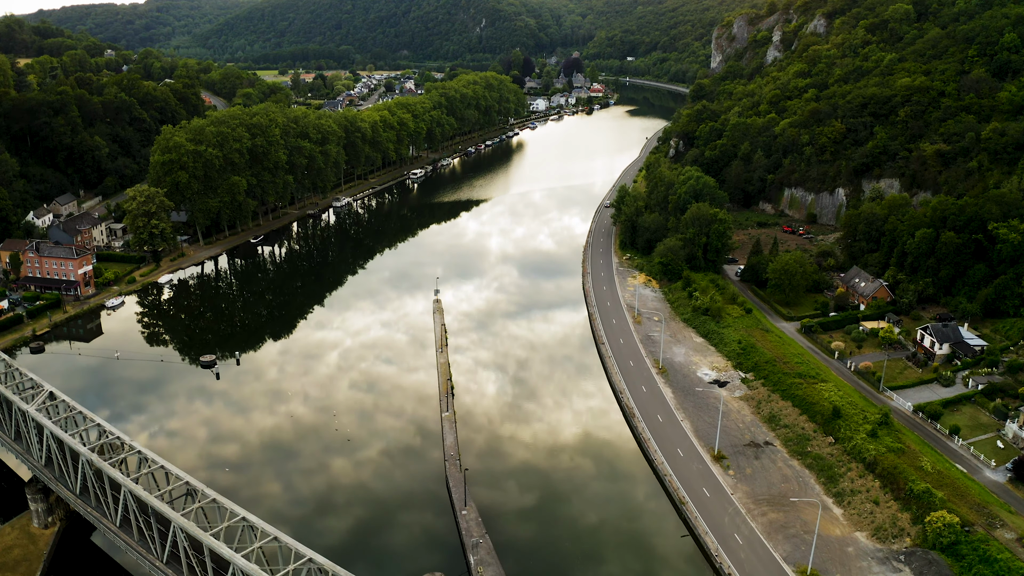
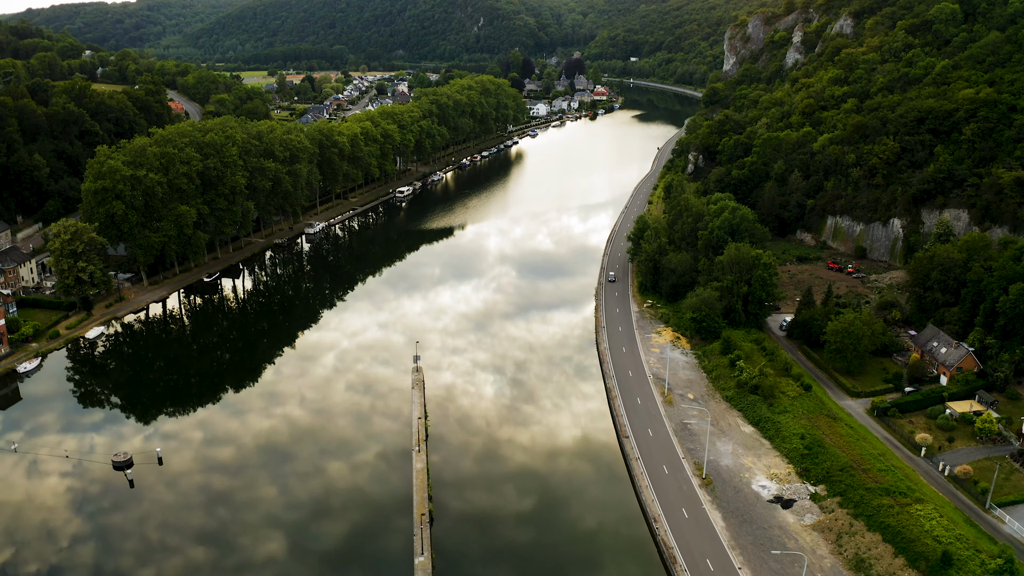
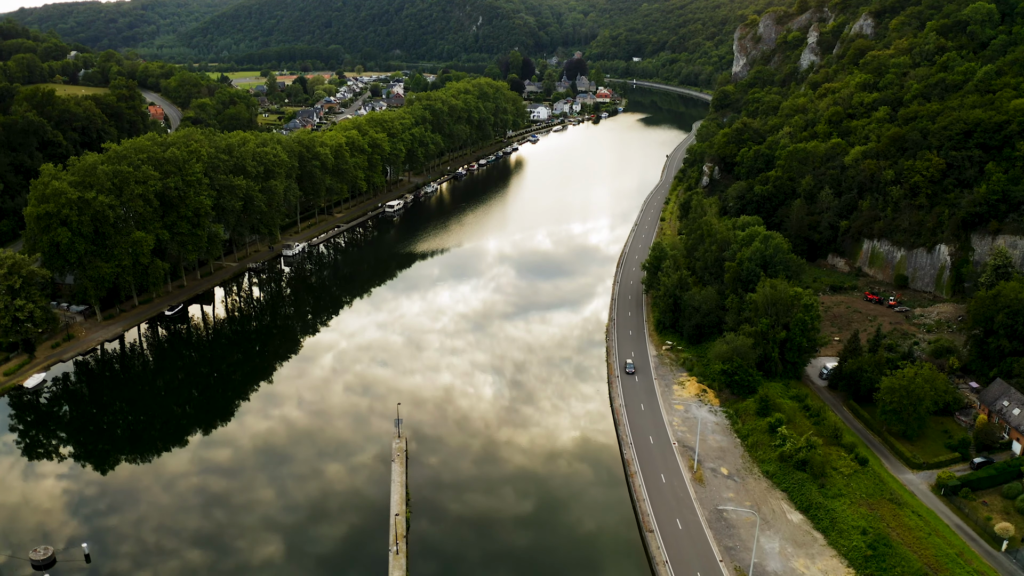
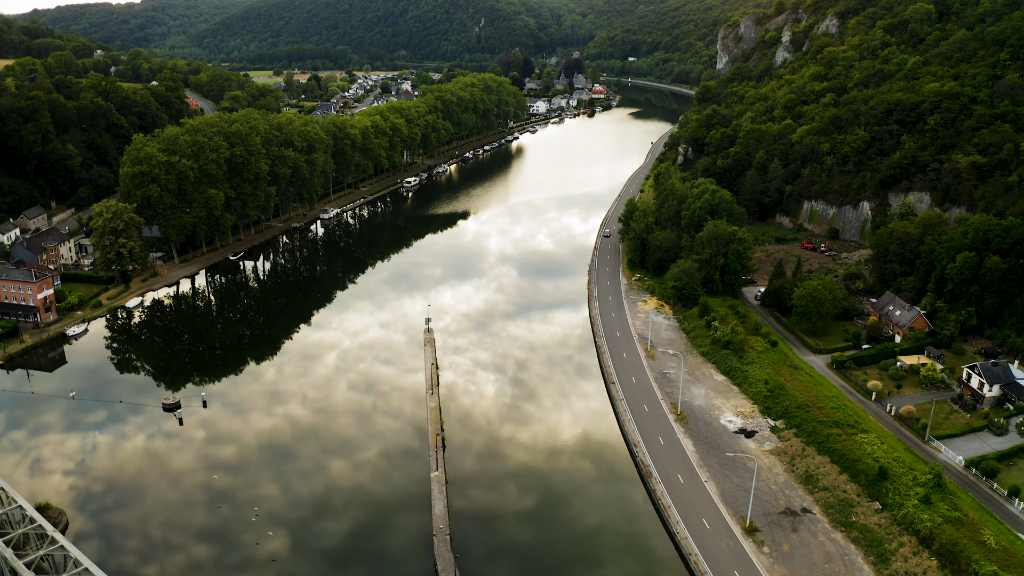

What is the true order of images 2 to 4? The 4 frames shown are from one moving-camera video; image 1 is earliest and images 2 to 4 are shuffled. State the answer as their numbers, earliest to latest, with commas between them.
4, 2, 3
